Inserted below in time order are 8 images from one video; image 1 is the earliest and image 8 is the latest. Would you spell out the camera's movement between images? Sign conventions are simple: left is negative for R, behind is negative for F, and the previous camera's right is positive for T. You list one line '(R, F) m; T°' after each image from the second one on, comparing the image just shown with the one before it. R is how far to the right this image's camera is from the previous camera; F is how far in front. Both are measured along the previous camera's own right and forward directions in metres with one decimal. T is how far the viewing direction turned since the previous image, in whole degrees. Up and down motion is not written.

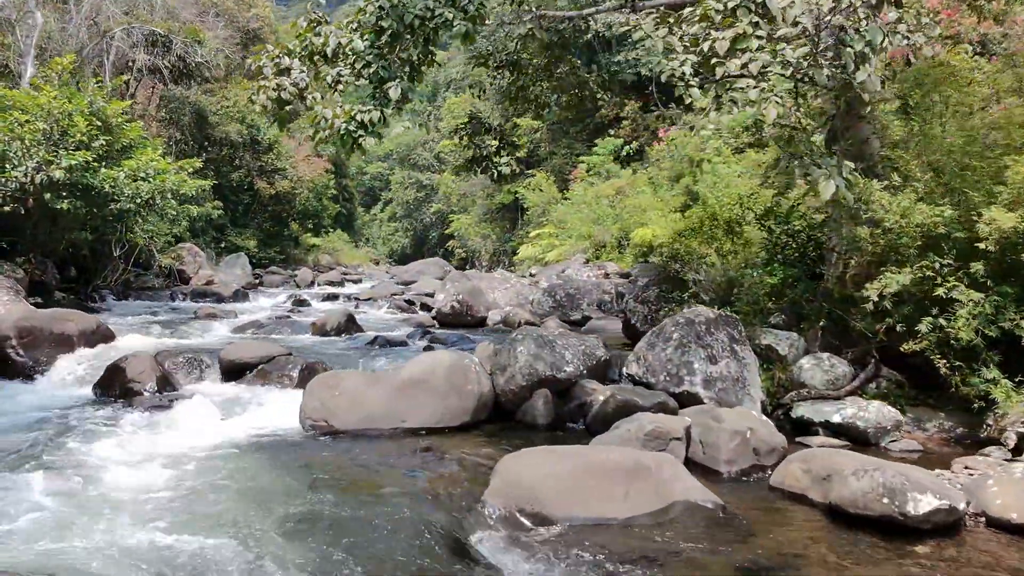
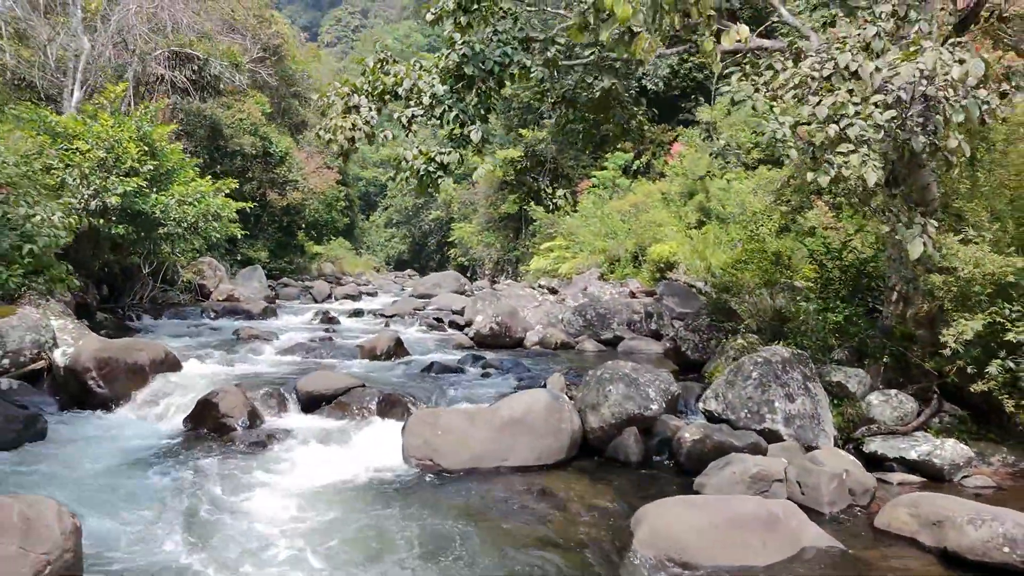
(-0.7, -0.2) m; +1°
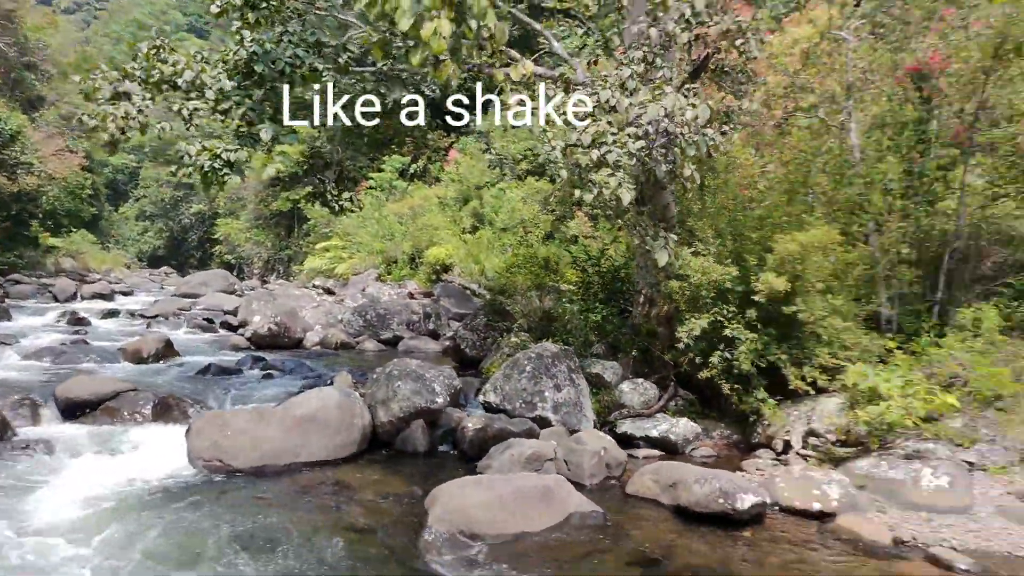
(-0.2, -0.3) m; +17°
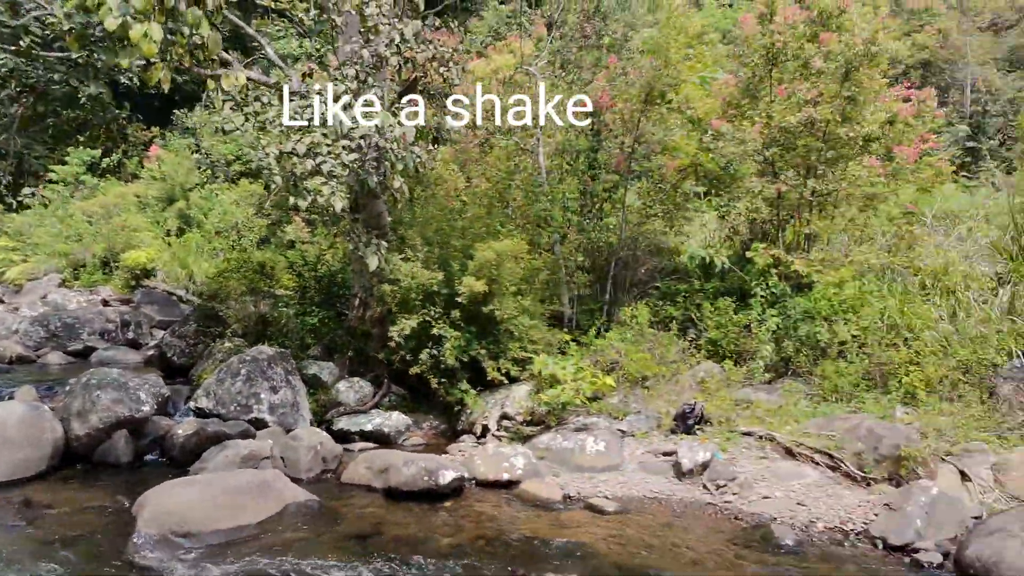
(0.0, -0.4) m; +21°
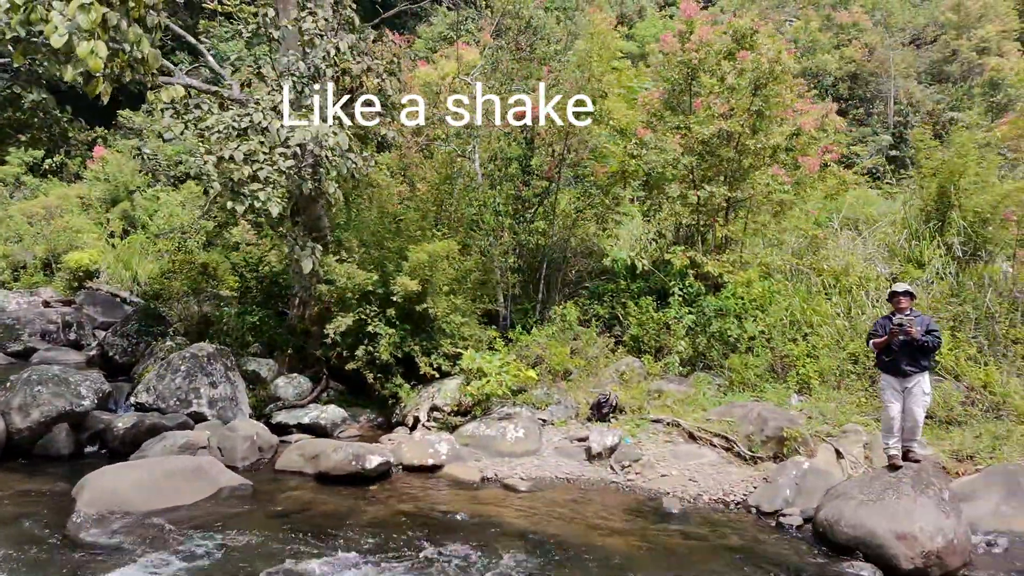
(+0.2, -0.4) m; +3°
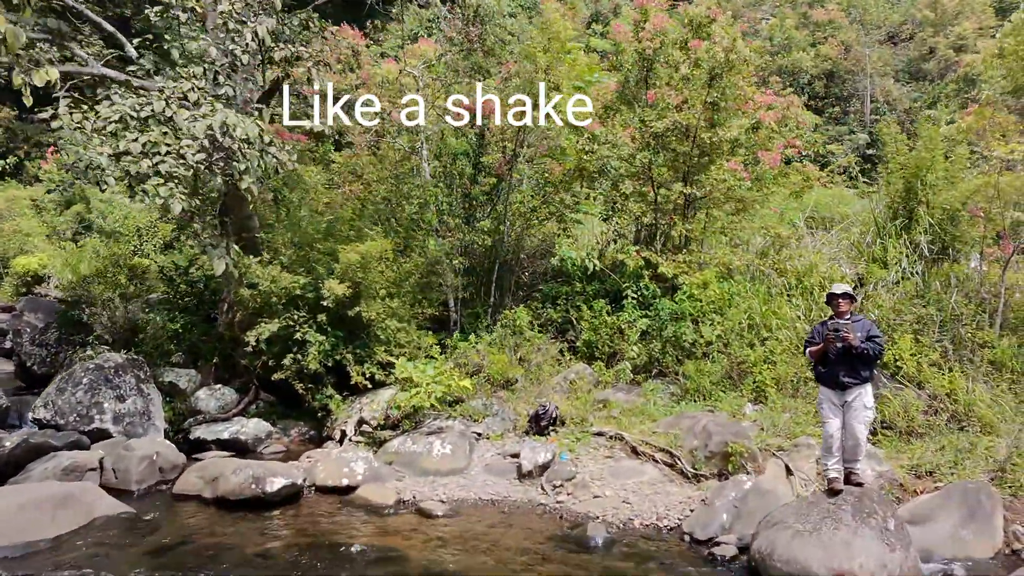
(+0.5, +0.5) m; +1°
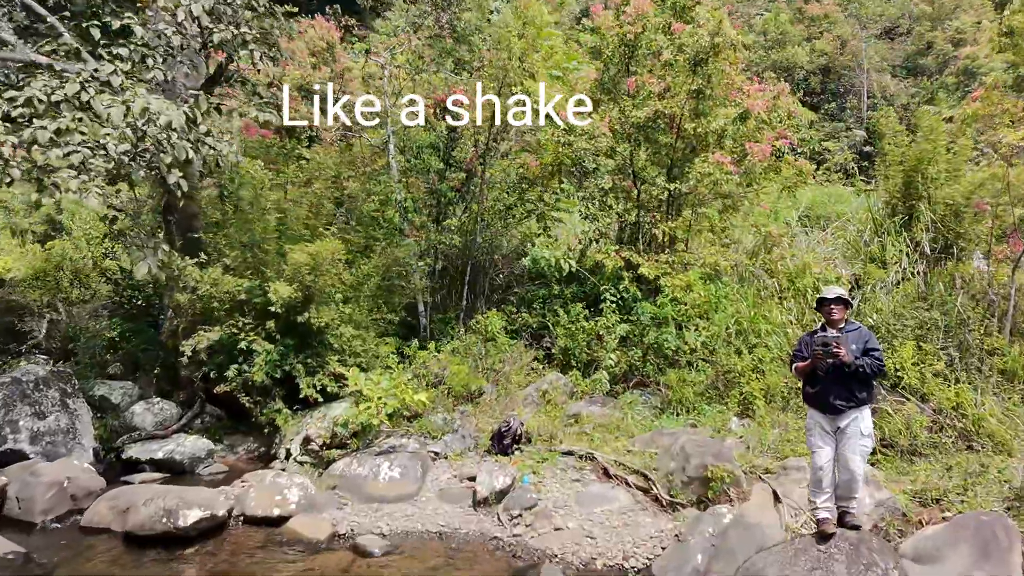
(+0.3, +0.6) m; 0°
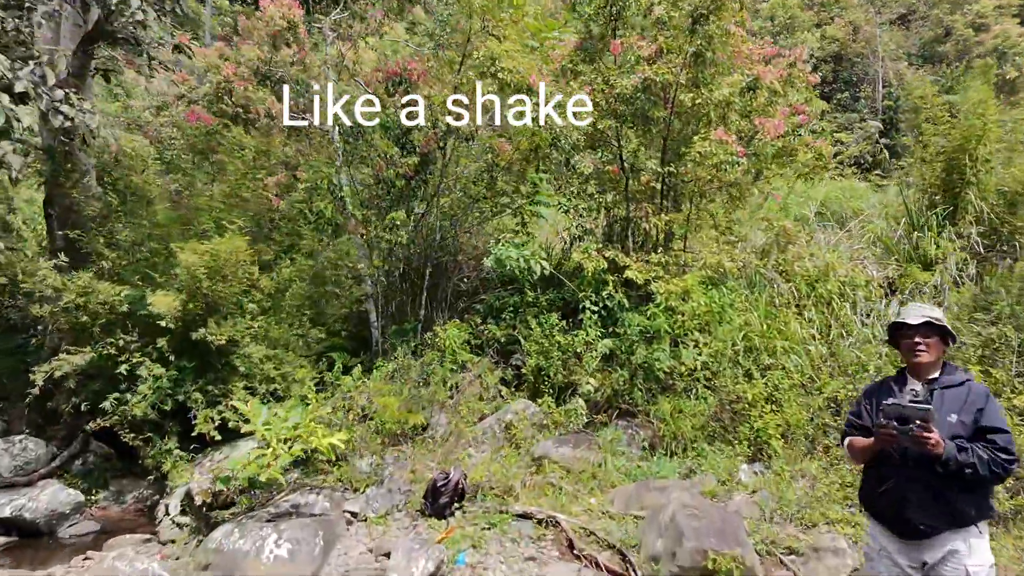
(+0.4, +1.3) m; 0°
